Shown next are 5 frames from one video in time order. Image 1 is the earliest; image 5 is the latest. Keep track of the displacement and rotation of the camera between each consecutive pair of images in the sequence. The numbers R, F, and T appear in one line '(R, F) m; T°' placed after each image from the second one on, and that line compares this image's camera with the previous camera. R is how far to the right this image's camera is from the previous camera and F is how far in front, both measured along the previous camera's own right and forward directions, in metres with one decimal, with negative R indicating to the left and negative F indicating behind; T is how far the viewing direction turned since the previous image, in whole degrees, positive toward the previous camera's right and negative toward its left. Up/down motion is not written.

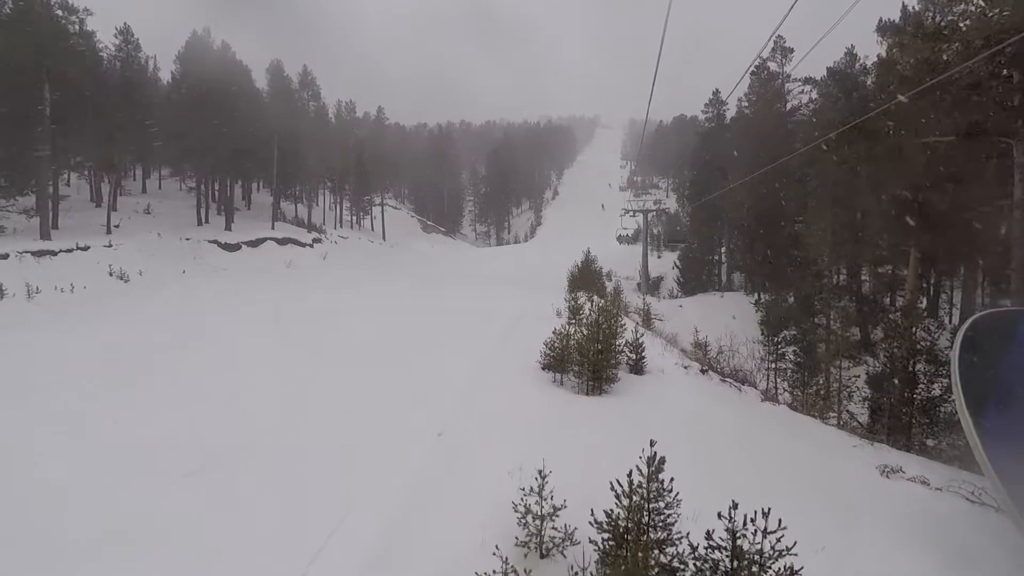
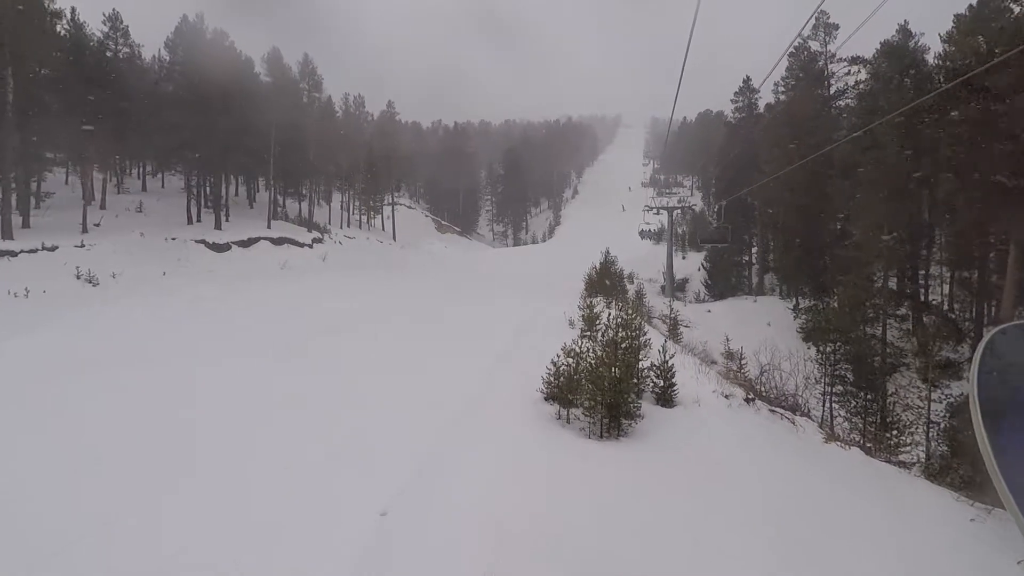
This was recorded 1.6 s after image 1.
(+0.4, +1.7) m; -2°
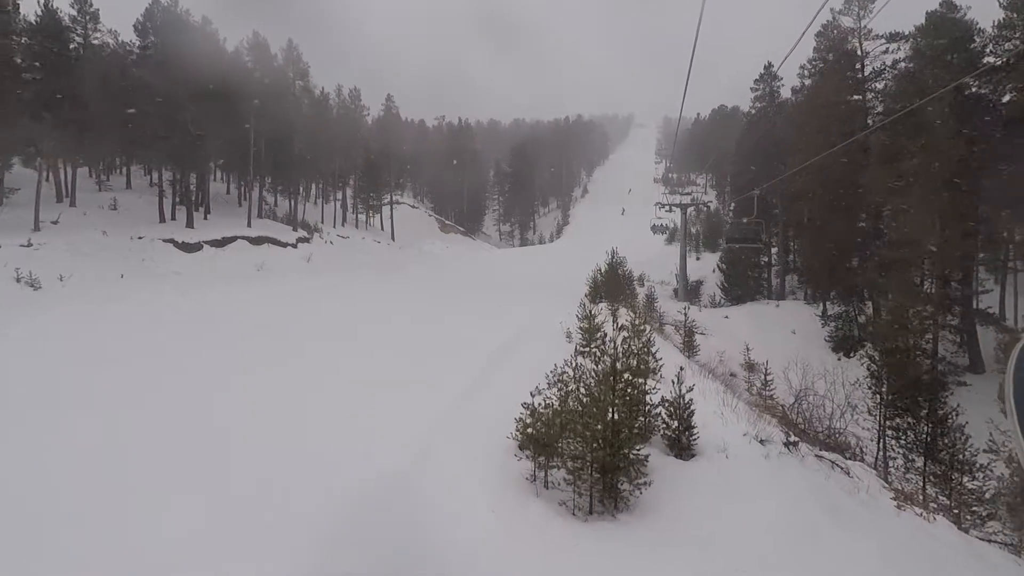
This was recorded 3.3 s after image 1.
(+0.5, +1.6) m; -1°
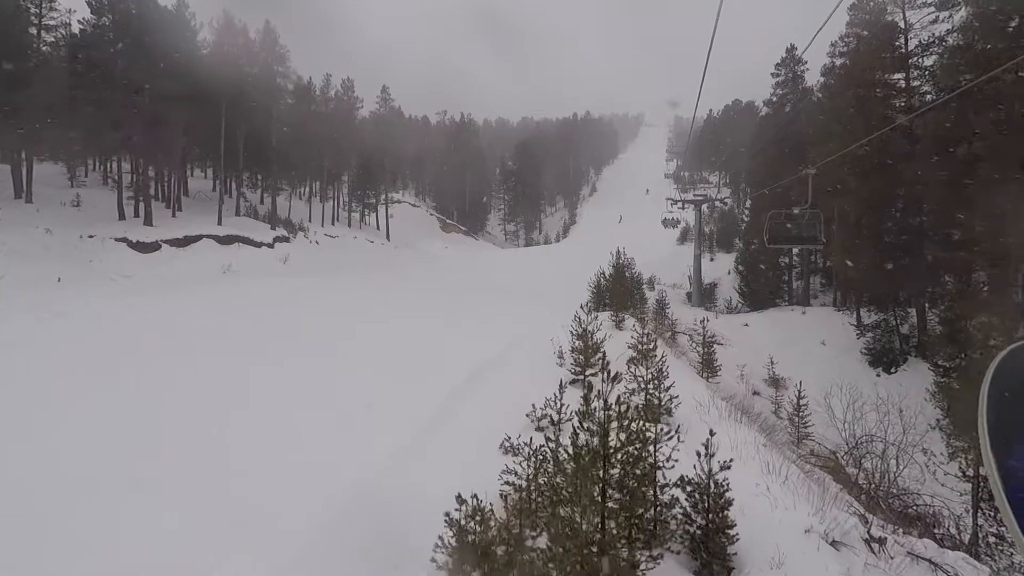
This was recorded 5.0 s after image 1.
(+0.5, +1.7) m; -1°
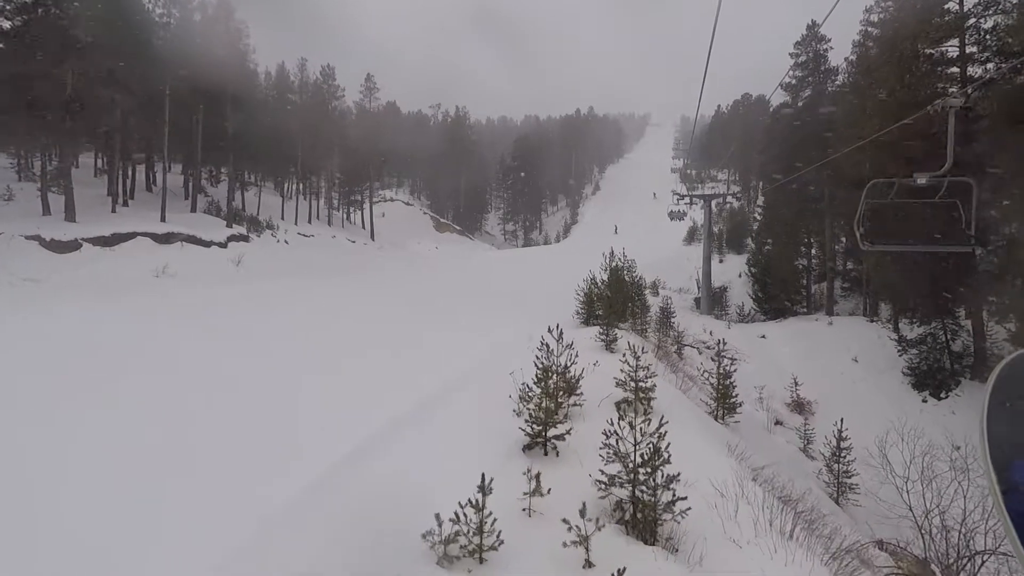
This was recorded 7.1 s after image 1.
(+0.7, +2.1) m; -1°
